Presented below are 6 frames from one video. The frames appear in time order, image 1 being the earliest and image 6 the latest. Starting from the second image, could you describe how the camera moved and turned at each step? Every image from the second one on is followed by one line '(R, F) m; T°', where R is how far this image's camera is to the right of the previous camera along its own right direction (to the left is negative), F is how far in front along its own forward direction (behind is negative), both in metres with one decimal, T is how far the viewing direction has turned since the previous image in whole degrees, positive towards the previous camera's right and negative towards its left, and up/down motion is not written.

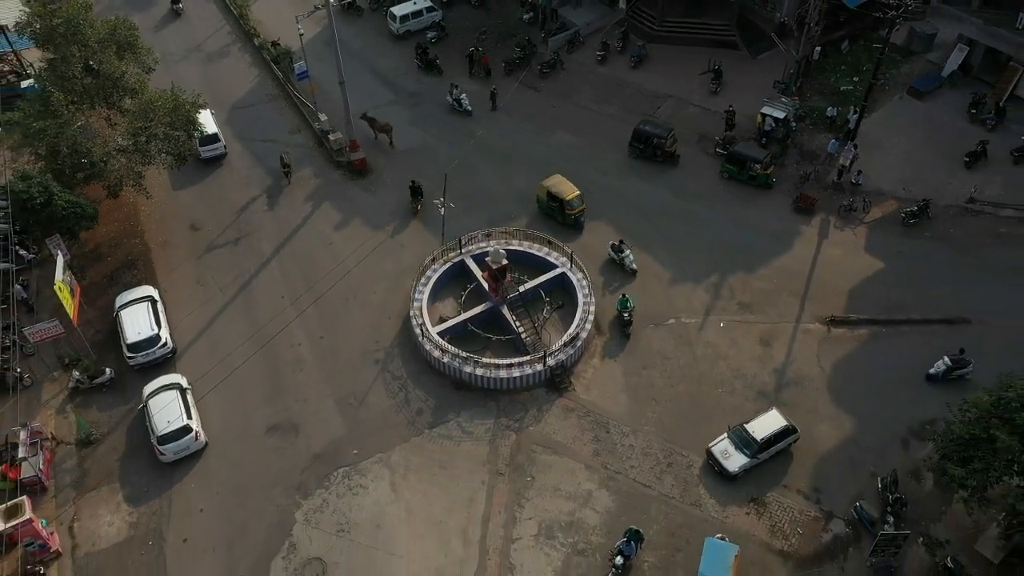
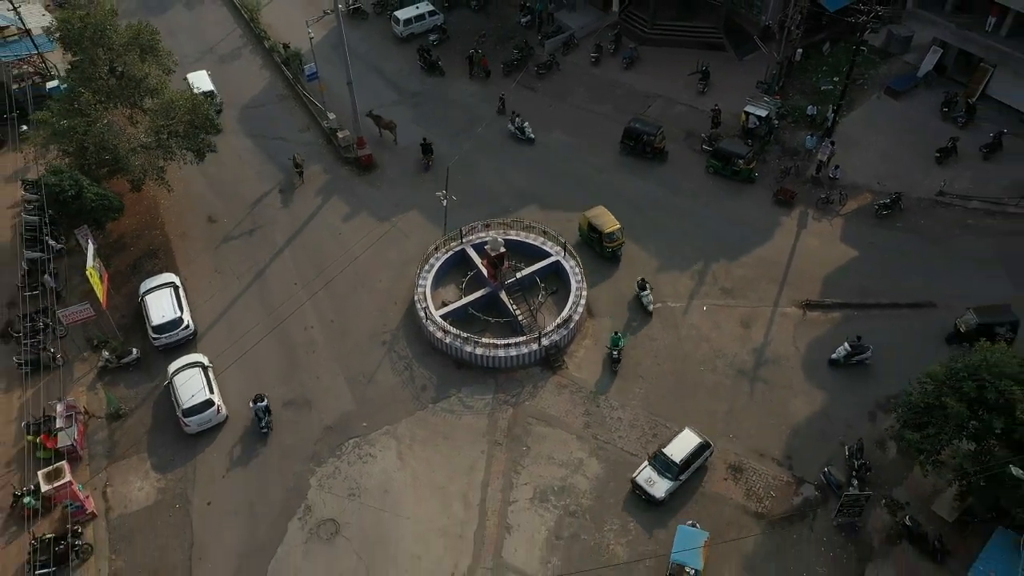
(+0.1, -2.2) m; 0°
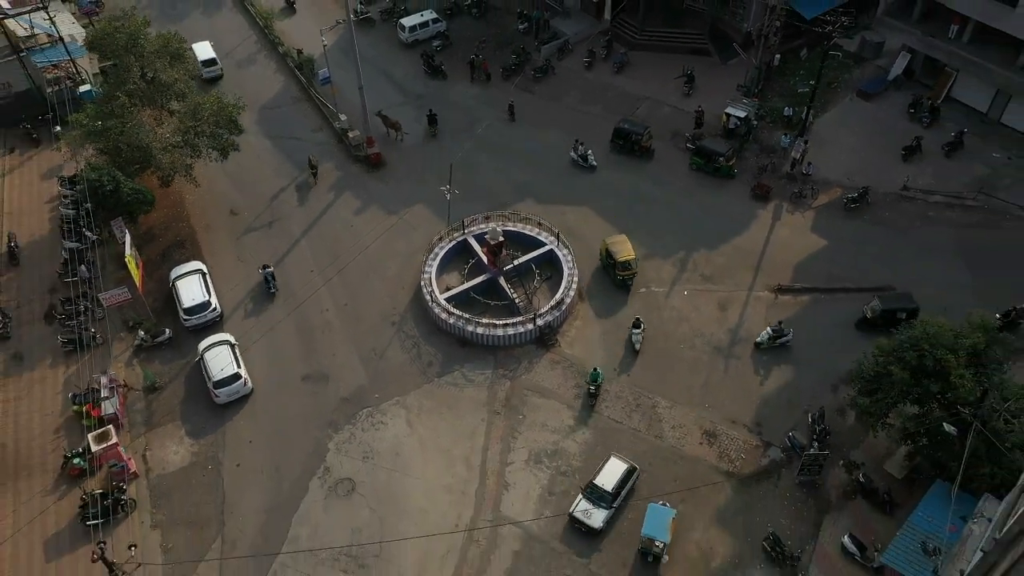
(+0.1, -3.1) m; 0°
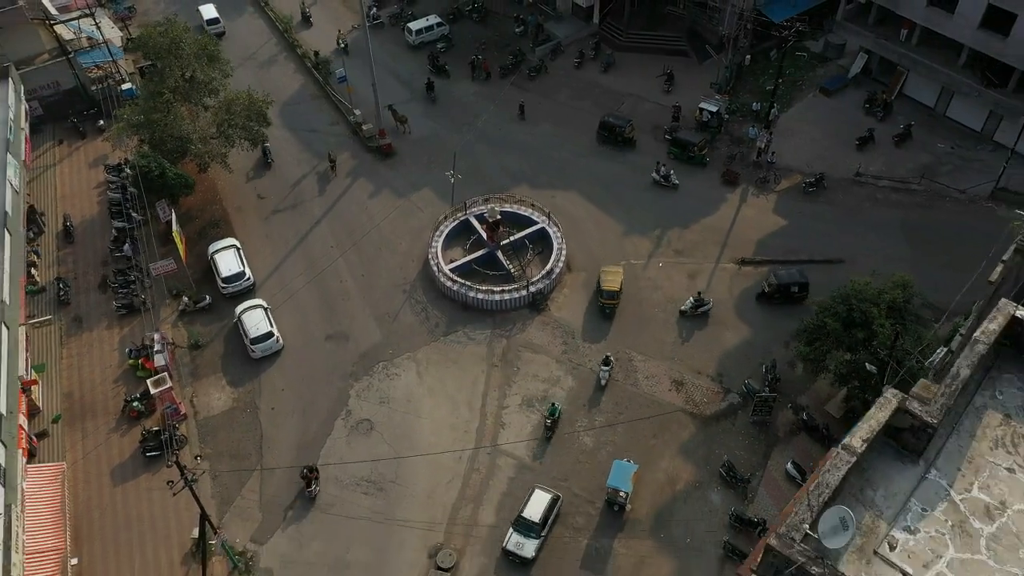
(+0.2, -4.9) m; 0°
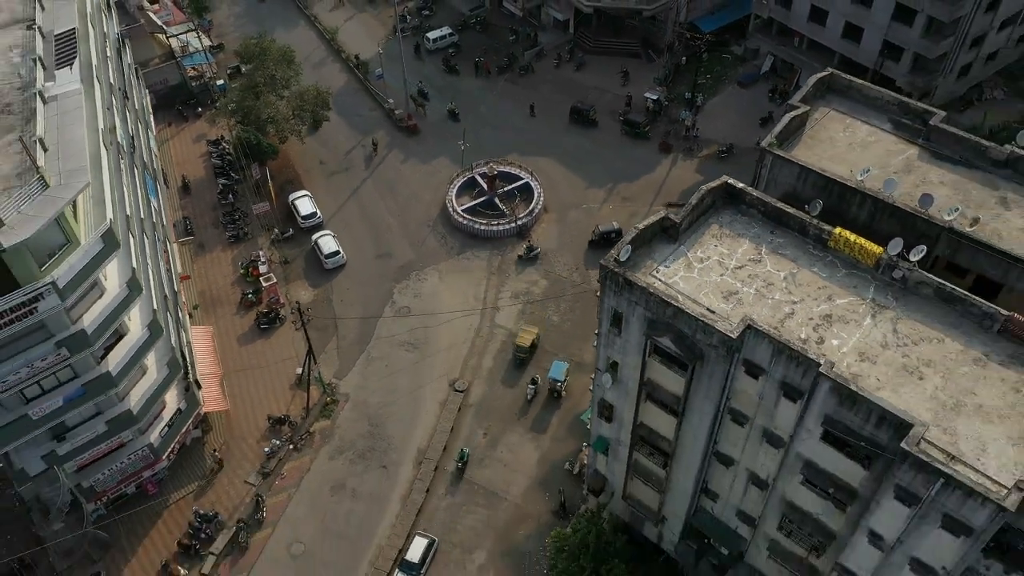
(+0.6, -16.2) m; 0°
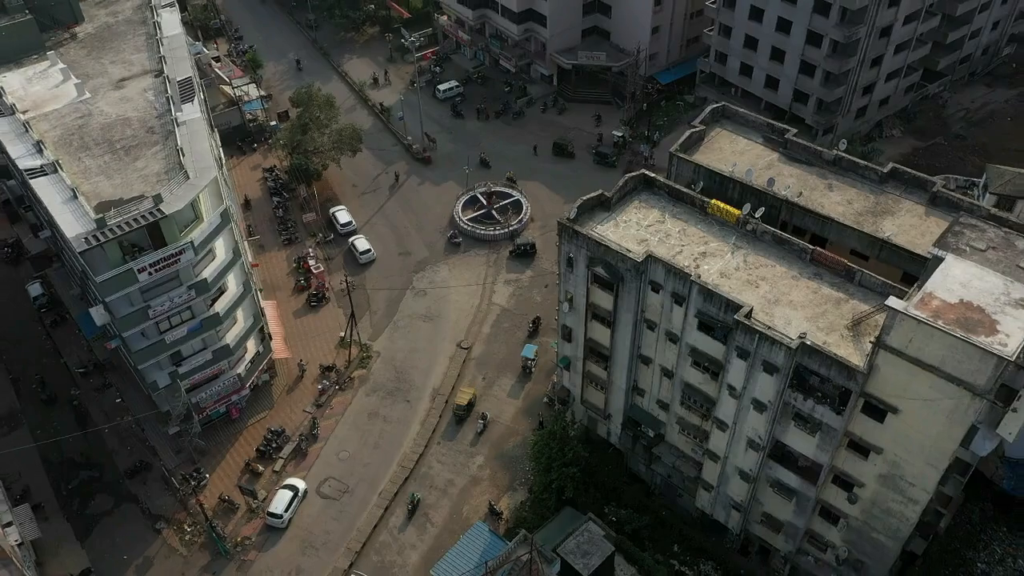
(+0.7, -14.4) m; 0°
